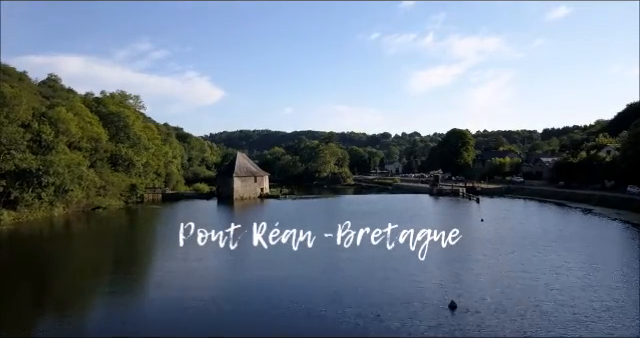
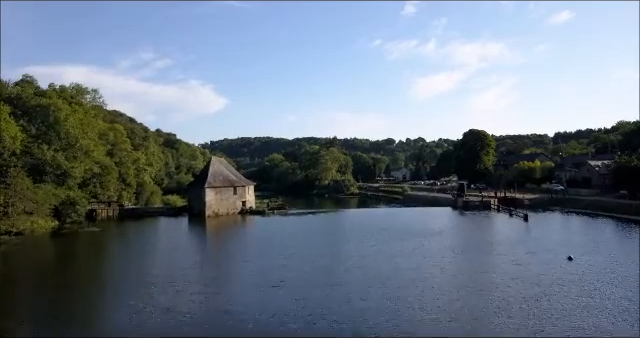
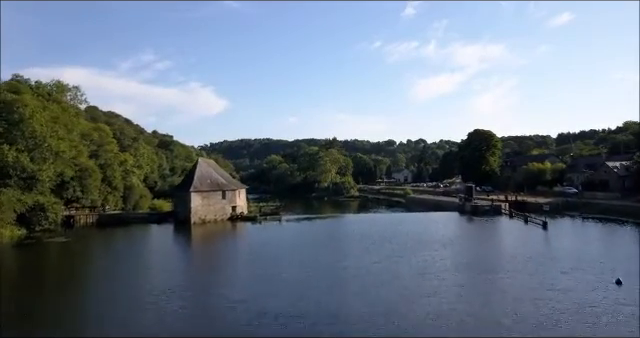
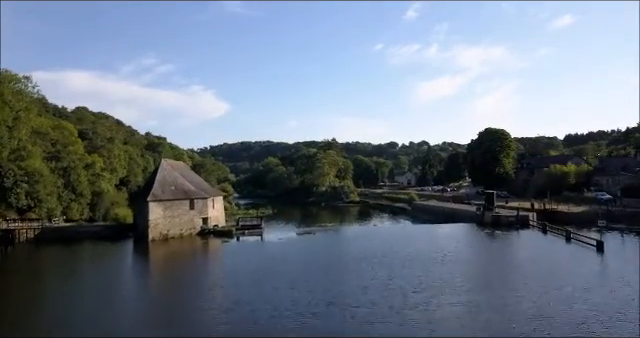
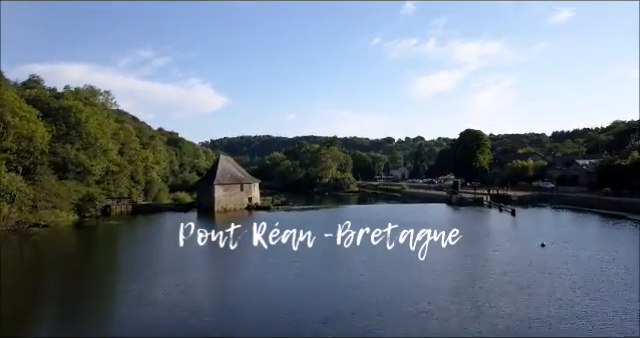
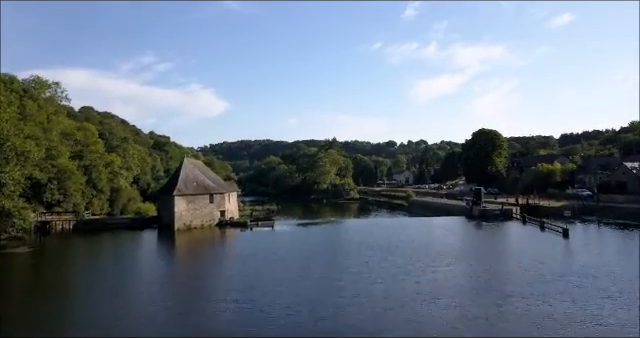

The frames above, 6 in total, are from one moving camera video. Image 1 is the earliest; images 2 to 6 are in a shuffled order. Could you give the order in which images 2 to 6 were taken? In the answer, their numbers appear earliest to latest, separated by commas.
5, 2, 3, 6, 4
